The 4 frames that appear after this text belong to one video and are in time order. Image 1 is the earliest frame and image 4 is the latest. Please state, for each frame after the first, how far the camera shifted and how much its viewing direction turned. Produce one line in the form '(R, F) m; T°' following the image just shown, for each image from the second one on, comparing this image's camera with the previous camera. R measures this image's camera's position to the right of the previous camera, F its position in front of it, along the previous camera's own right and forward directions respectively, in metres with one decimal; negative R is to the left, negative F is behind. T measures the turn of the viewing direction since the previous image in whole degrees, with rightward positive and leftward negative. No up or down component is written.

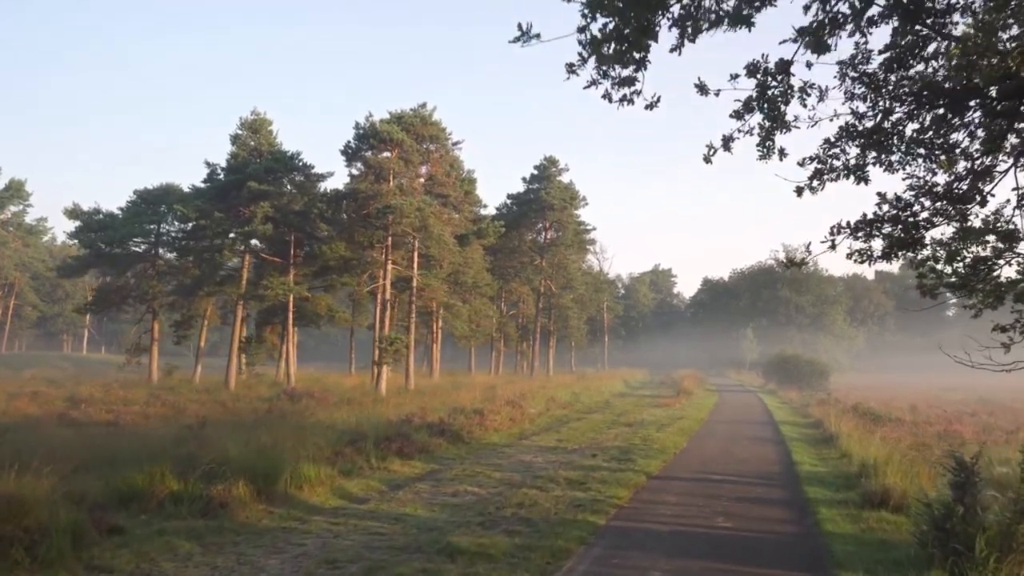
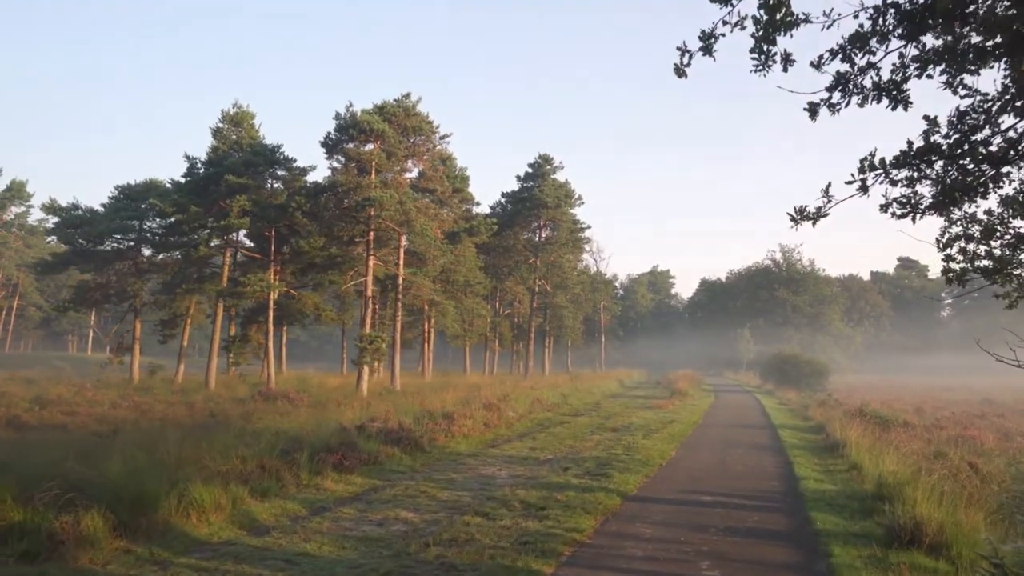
(+0.5, +1.6) m; 0°
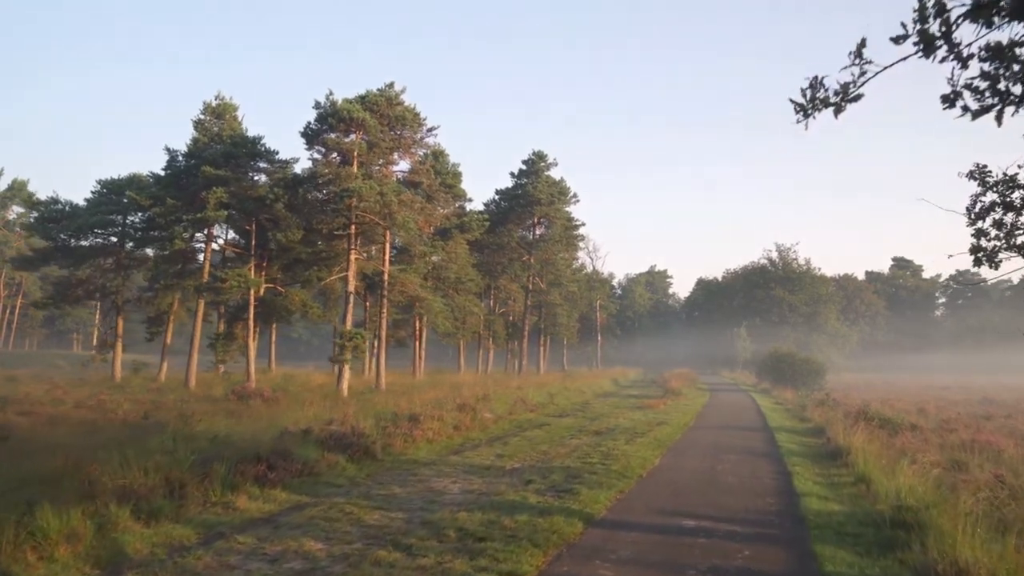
(+0.5, +1.4) m; 0°
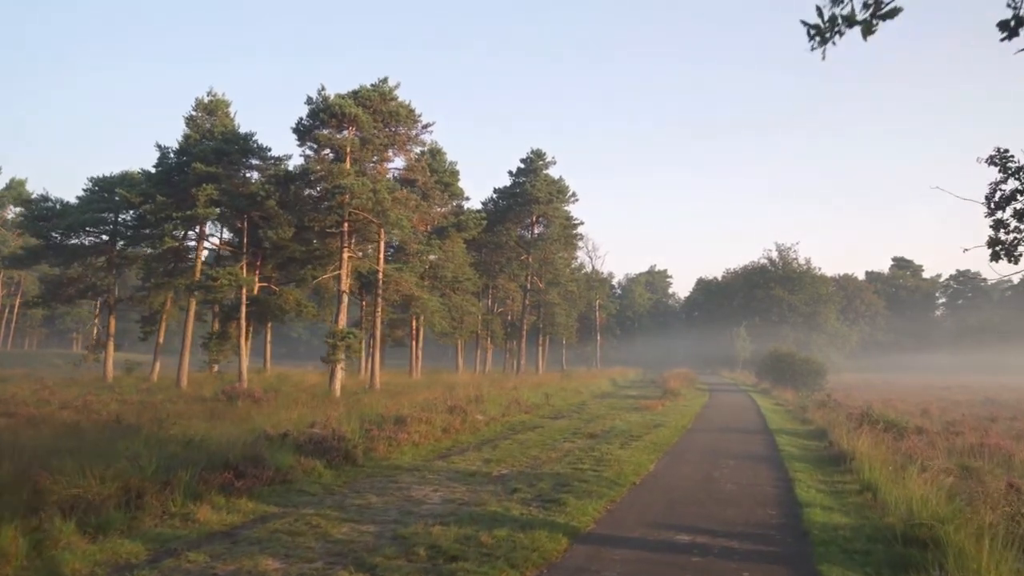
(+0.2, +0.5) m; 0°
